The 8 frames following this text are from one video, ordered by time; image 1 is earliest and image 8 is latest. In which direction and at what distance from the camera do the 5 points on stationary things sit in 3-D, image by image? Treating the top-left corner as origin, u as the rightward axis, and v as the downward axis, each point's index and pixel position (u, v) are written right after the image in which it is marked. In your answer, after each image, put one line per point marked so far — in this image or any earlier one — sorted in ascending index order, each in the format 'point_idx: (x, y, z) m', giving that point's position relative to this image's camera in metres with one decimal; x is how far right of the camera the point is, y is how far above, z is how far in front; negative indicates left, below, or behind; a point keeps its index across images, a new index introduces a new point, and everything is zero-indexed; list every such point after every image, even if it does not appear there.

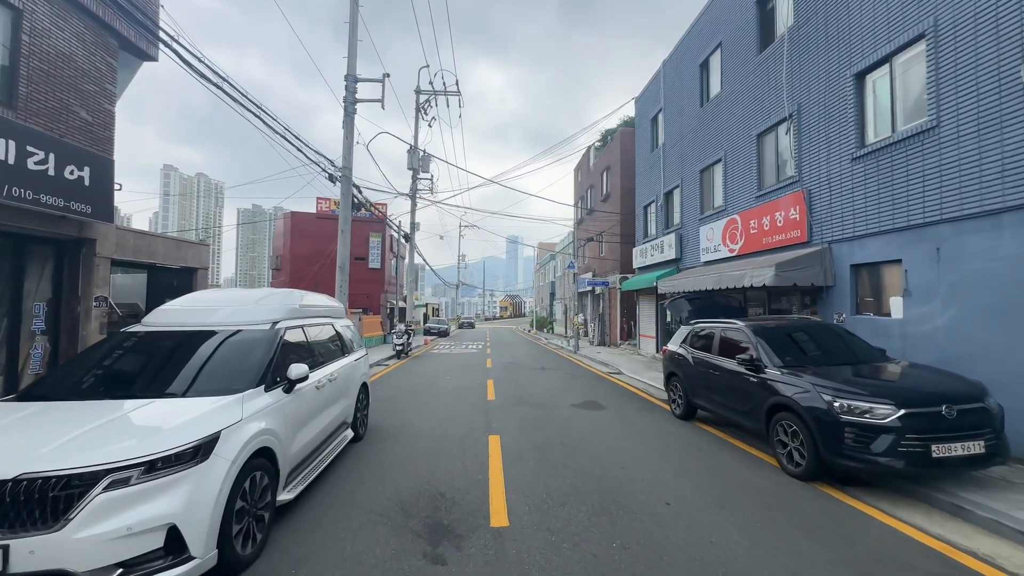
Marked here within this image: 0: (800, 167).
0: (+6.1, +2.6, +9.6) m
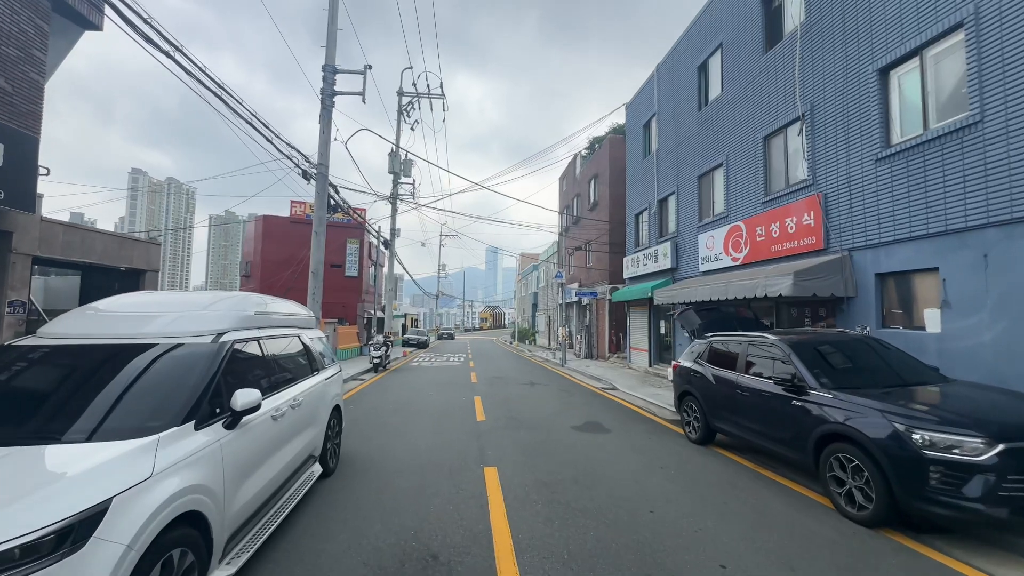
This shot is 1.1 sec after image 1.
0: (+6.0, +2.4, +9.0) m
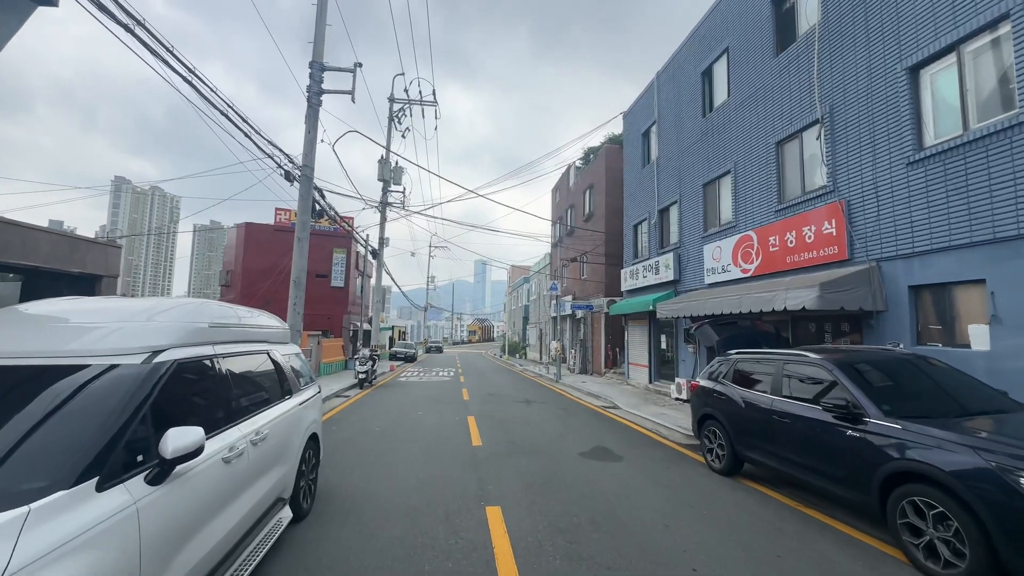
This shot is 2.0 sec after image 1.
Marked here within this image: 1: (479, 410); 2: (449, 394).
0: (+6.0, +2.1, +8.4) m
1: (-0.9, -3.1, +11.6) m
2: (-2.1, -3.5, +15.0) m
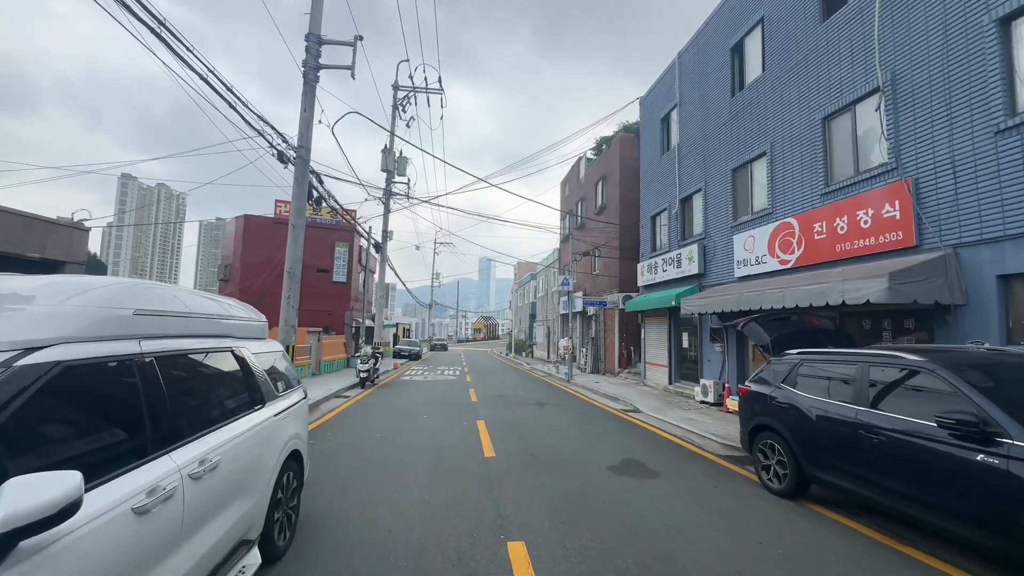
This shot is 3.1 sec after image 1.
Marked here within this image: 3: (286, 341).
0: (+6.3, +2.3, +7.4) m
1: (-0.5, -3.0, +10.6) m
2: (-1.7, -3.3, +14.1) m
3: (-5.2, -1.2, +10.5) m
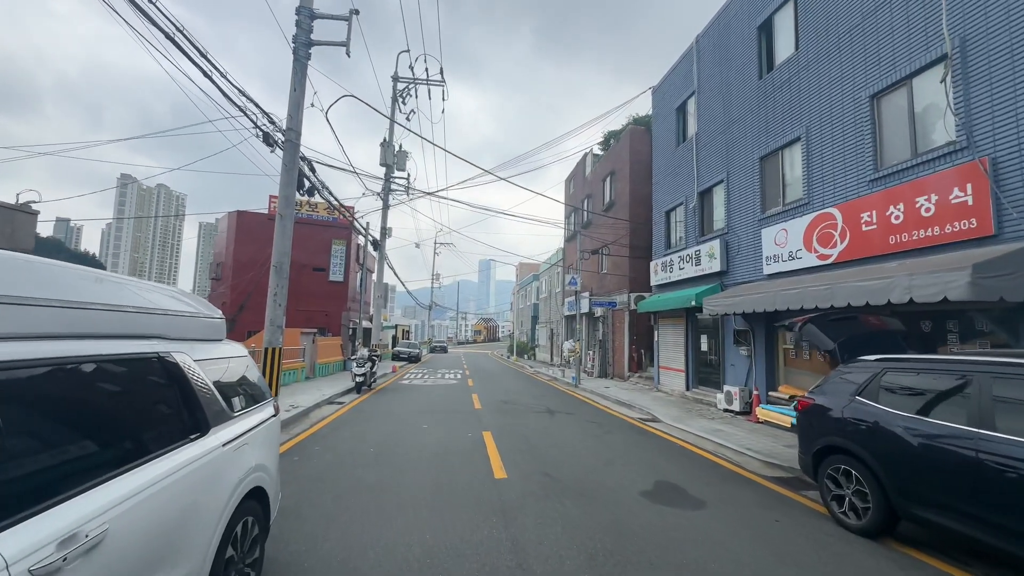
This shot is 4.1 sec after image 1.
0: (+6.5, +2.3, +6.4) m
1: (-0.4, -2.9, +9.6) m
2: (-1.6, -3.3, +13.1) m
3: (-5.0, -1.1, +9.5) m
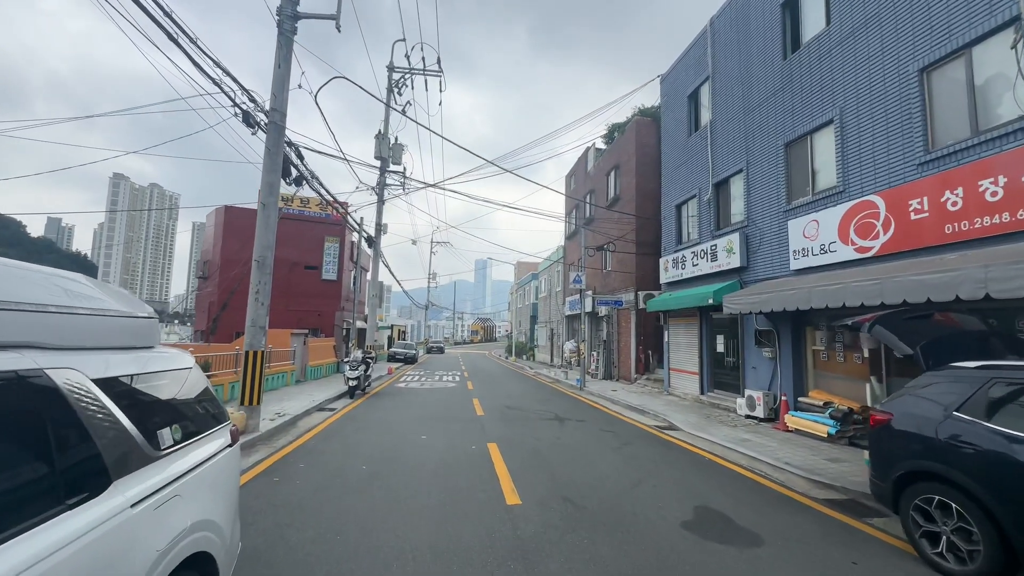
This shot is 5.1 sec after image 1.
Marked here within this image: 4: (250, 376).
0: (+6.7, +2.4, +5.6) m
1: (-0.2, -2.8, +8.8) m
2: (-1.4, -3.2, +12.2) m
3: (-4.9, -1.1, +8.6) m
4: (-4.9, -1.7, +8.4) m
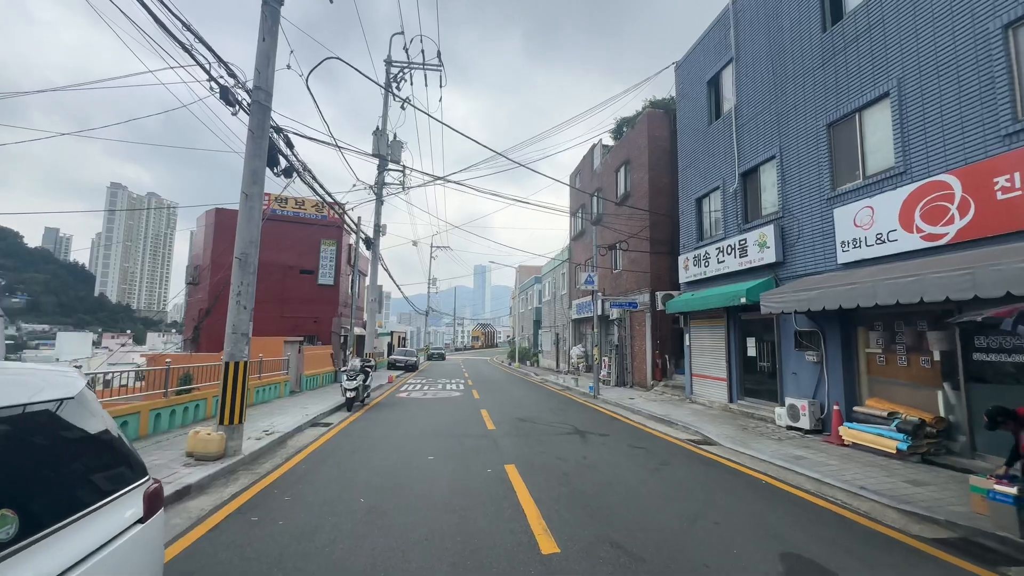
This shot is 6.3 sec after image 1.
0: (+7.0, +2.5, +4.6) m
1: (+0.1, -2.8, +7.7) m
2: (-1.1, -3.3, +11.1) m
3: (-4.6, -1.1, +7.5) m
4: (-4.6, -1.7, +7.3) m
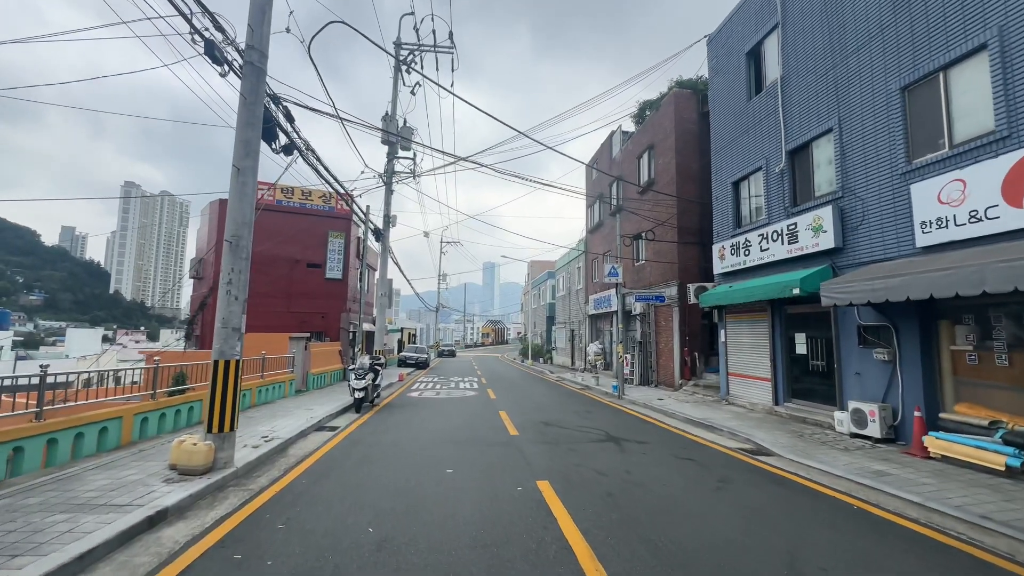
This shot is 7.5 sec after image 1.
0: (+7.4, +2.7, +3.4) m
1: (+0.6, -2.6, +6.7) m
2: (-0.6, -3.0, +10.1) m
3: (-4.1, -0.9, +6.6) m
4: (-4.1, -1.5, +6.4) m
